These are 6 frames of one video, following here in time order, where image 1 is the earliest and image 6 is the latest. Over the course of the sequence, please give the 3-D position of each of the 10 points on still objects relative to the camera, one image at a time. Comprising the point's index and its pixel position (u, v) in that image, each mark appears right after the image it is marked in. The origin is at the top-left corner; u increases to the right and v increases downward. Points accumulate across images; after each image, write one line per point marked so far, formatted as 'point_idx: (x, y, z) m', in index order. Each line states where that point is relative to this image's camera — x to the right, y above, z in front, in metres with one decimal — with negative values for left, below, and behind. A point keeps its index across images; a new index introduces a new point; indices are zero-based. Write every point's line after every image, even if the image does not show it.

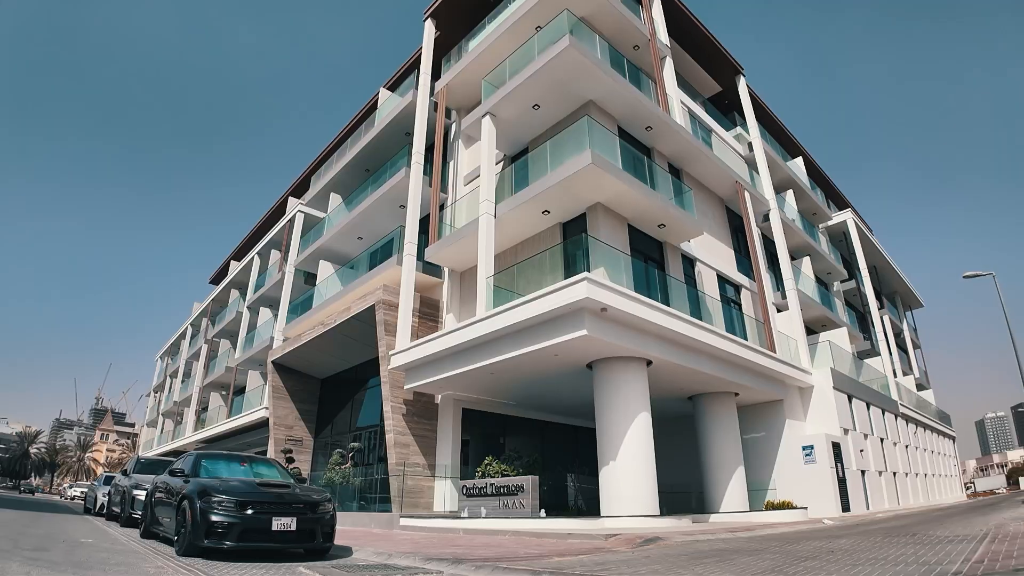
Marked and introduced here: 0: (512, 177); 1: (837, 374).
0: (0.0, +2.8, +14.2) m
1: (+10.1, -2.6, +17.3) m
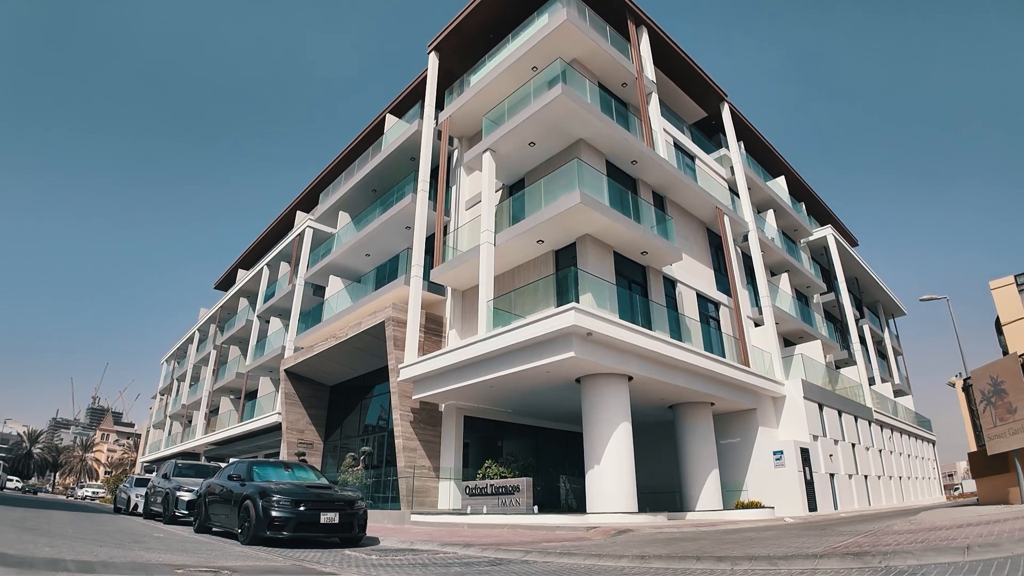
0: (-0.1, +2.3, +15.8) m
1: (+10.0, -3.3, +18.9) m
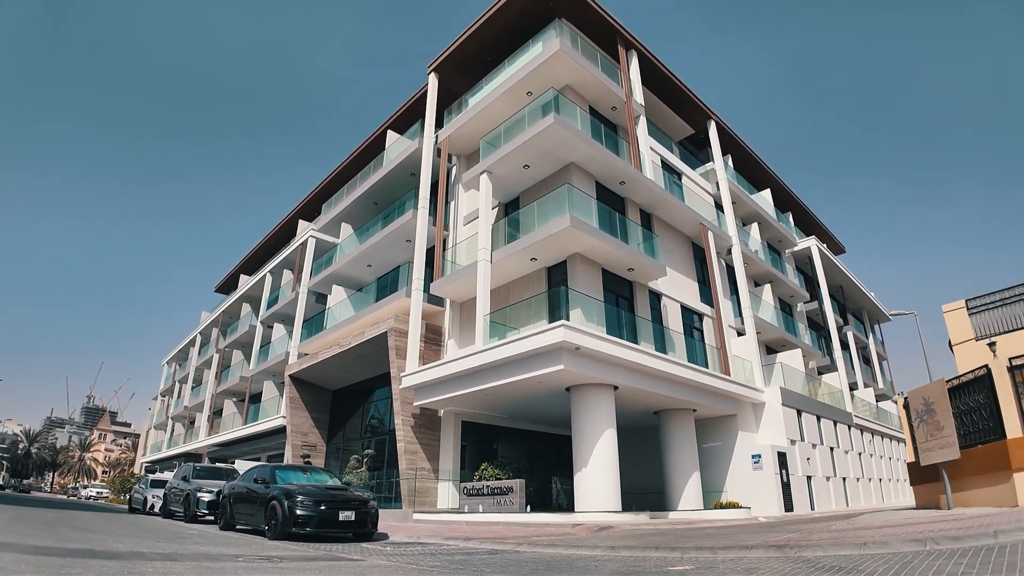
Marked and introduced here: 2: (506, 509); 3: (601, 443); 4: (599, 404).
0: (-0.2, +1.8, +16.9) m
1: (+9.9, -3.7, +20.1) m
2: (-0.1, -5.9, +14.8) m
3: (+2.3, -3.9, +13.9) m
4: (+2.2, -3.0, +14.4) m
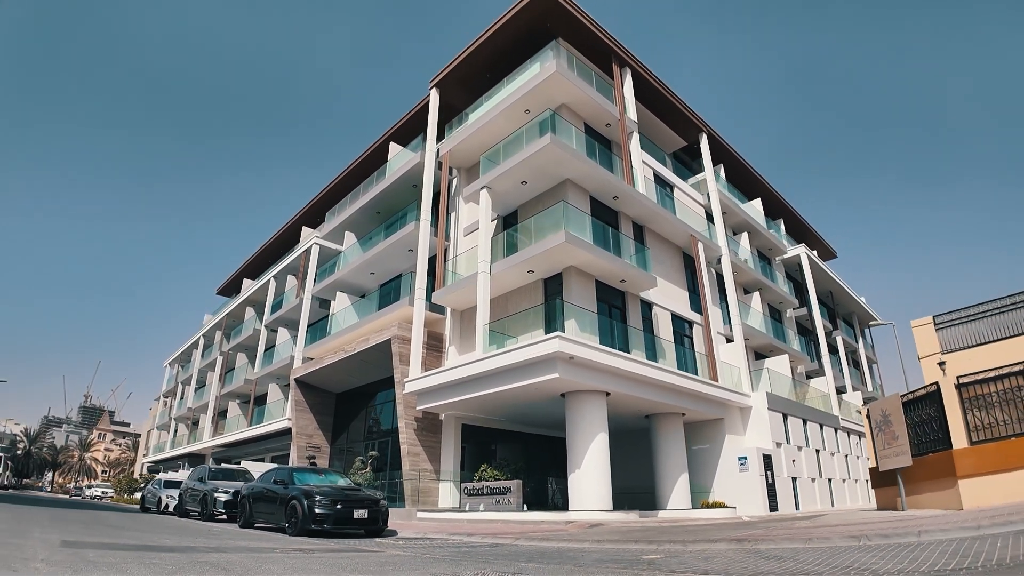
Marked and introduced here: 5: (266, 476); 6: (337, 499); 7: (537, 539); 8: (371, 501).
0: (-0.3, +1.5, +17.8) m
1: (+9.8, -4.1, +21.0) m
2: (-0.2, -6.2, +15.7) m
3: (+2.2, -4.2, +14.8) m
4: (+2.2, -3.3, +15.3) m
5: (-5.1, -3.9, +11.5) m
6: (-3.0, -3.6, +9.5) m
7: (+0.4, -4.1, +9.1) m
8: (-2.5, -3.8, +9.9) m
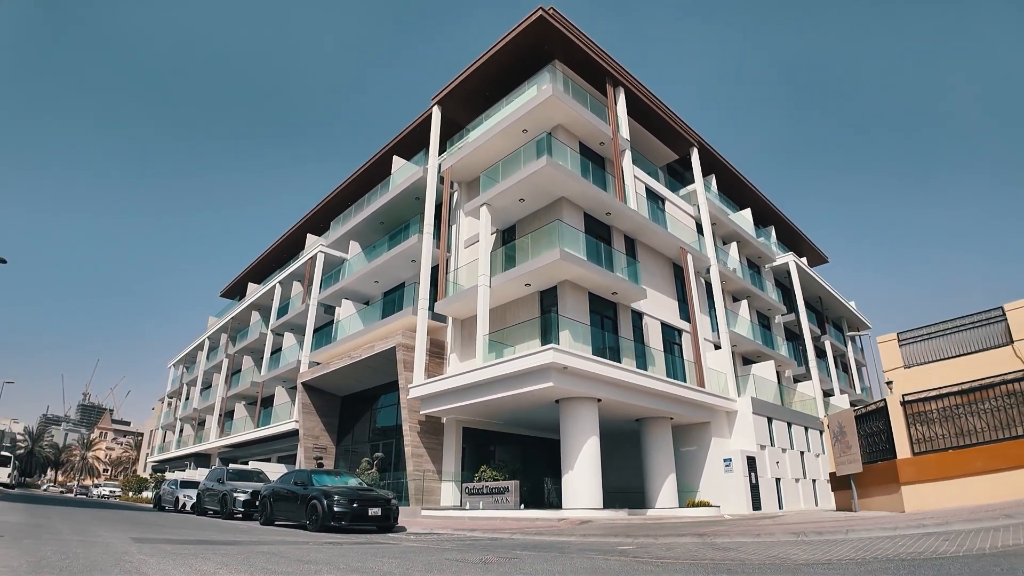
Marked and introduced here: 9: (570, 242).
0: (-0.3, +1.1, +18.9) m
1: (+9.7, -4.5, +22.2) m
2: (-0.3, -6.6, +16.8) m
3: (+2.1, -4.6, +16.0) m
4: (+2.1, -3.8, +16.5) m
5: (-5.2, -4.3, +12.6) m
6: (-3.0, -4.0, +10.6) m
7: (+0.4, -4.5, +10.3) m
8: (-2.5, -4.2, +11.0) m
9: (+1.8, +1.5, +17.5) m
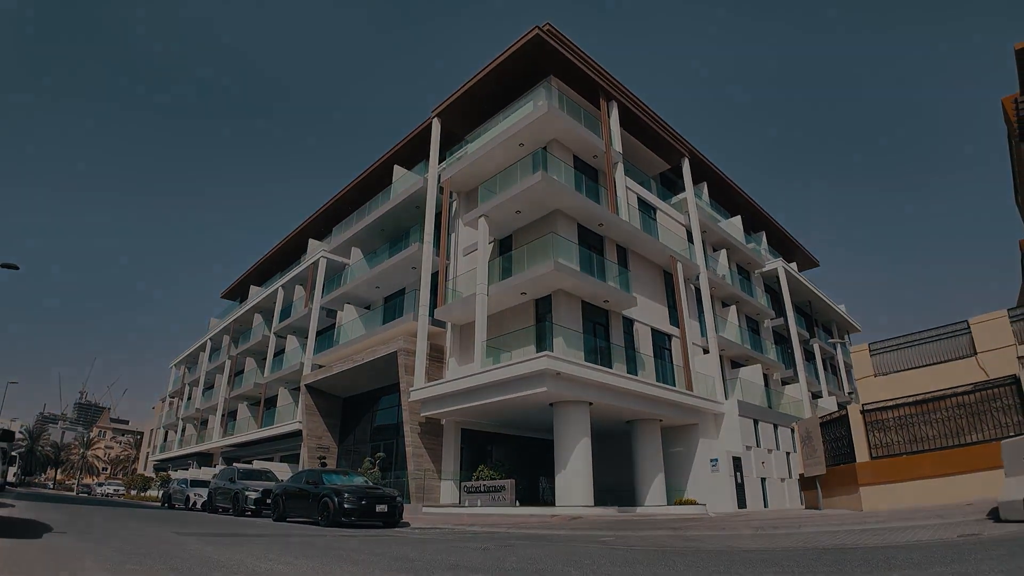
0: (-0.4, +0.8, +19.9) m
1: (+9.6, -4.8, +23.2) m
2: (-0.4, -6.9, +17.8) m
3: (+2.0, -4.9, +16.9) m
4: (+2.0, -4.1, +17.4) m
5: (-5.3, -4.6, +13.6) m
6: (-3.1, -4.3, +11.6) m
7: (+0.3, -4.8, +11.2) m
8: (-2.6, -4.5, +11.9) m
9: (+1.7, +1.2, +18.5) m
